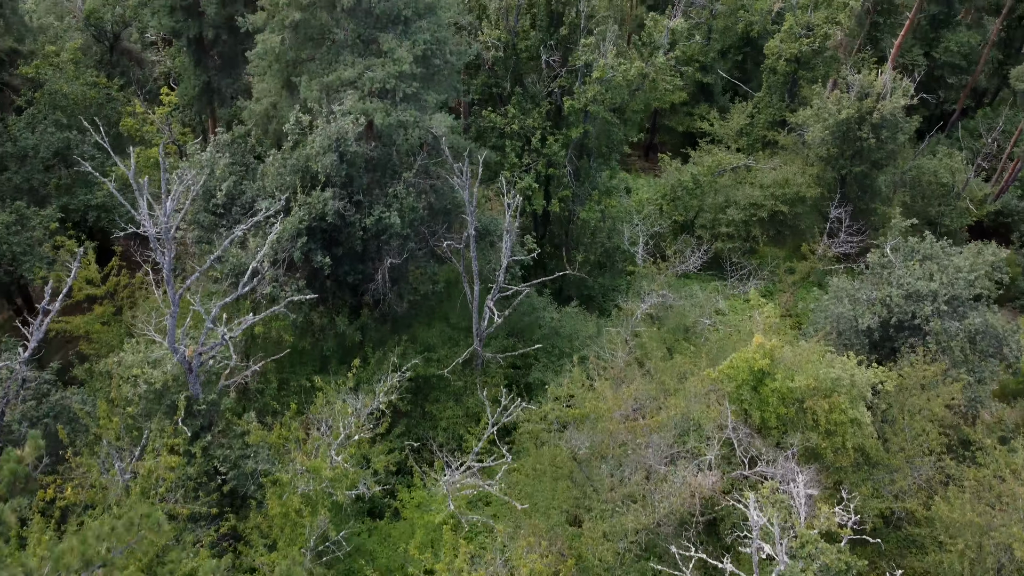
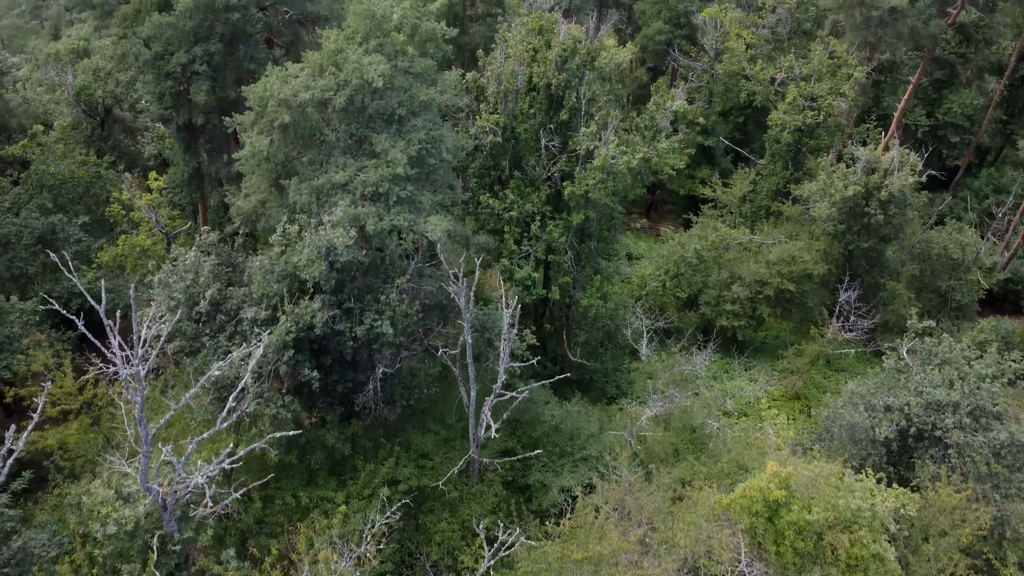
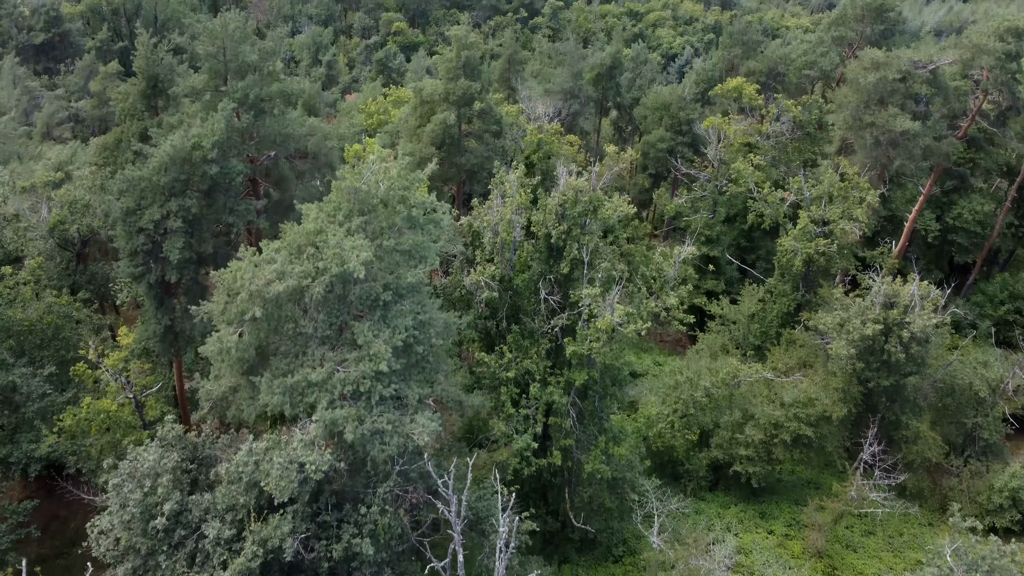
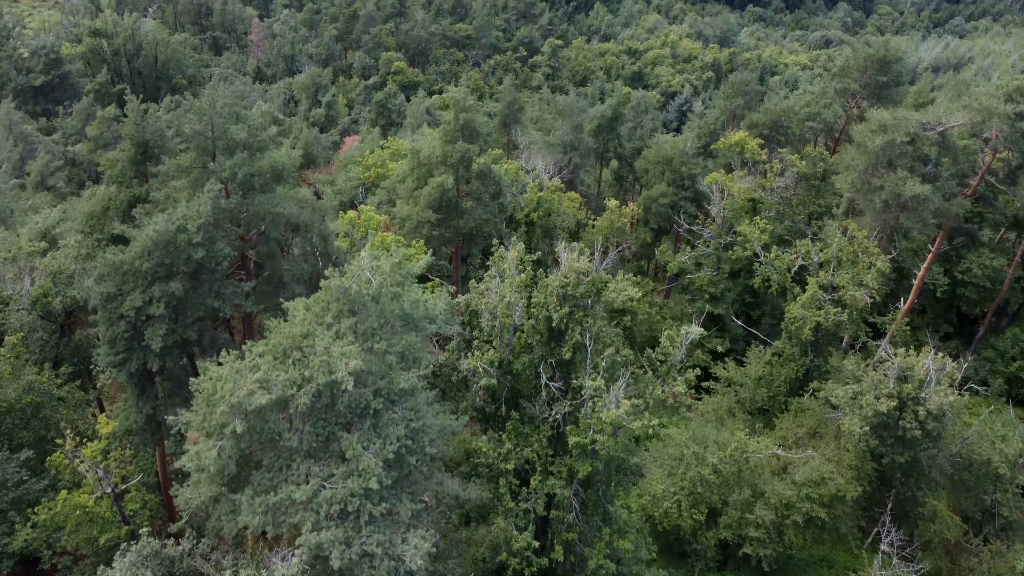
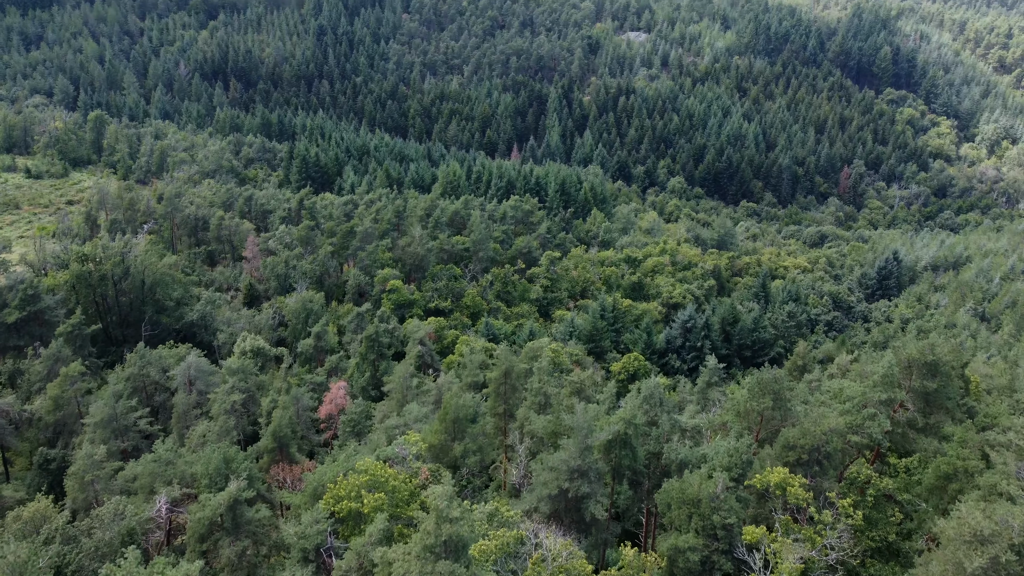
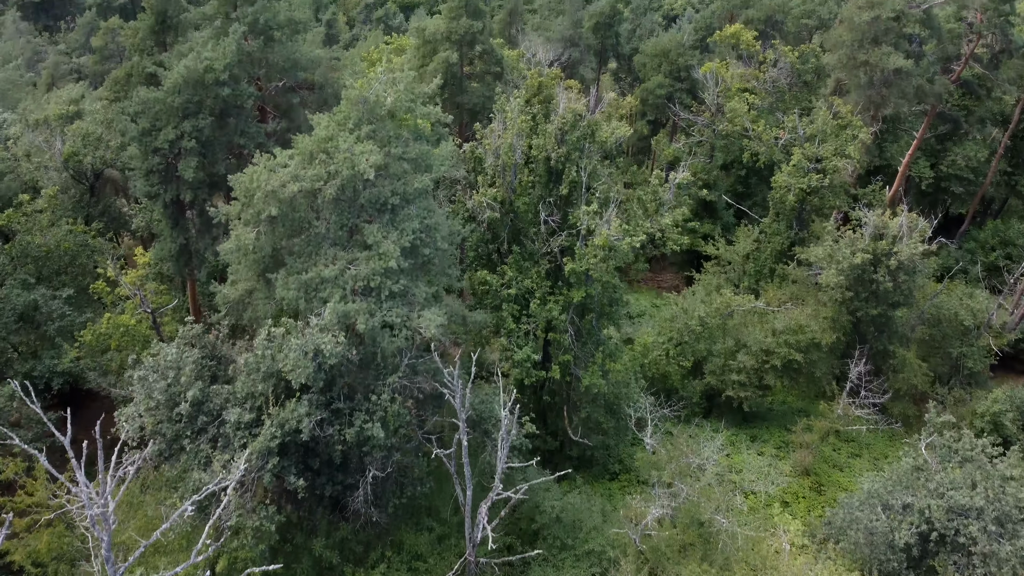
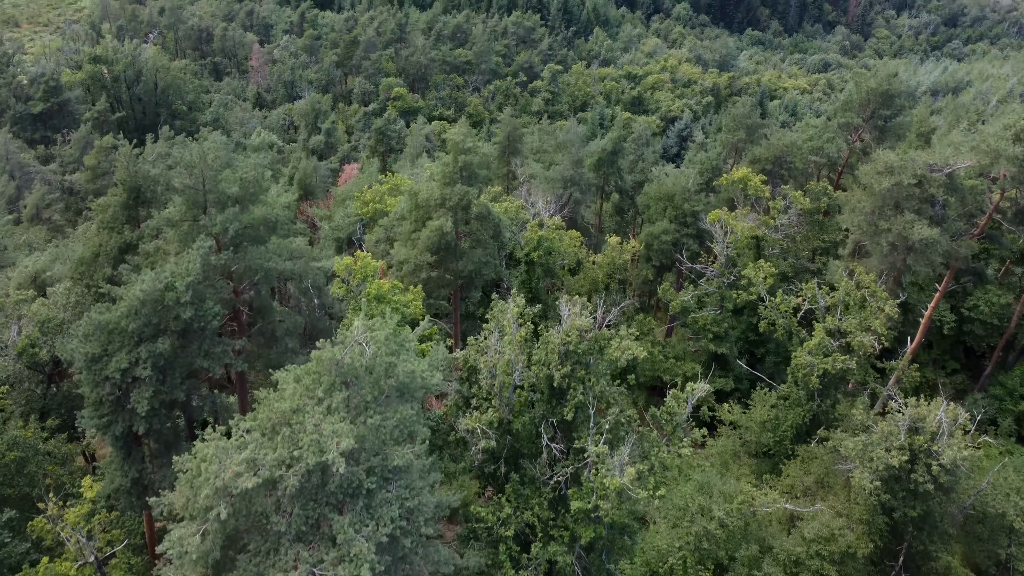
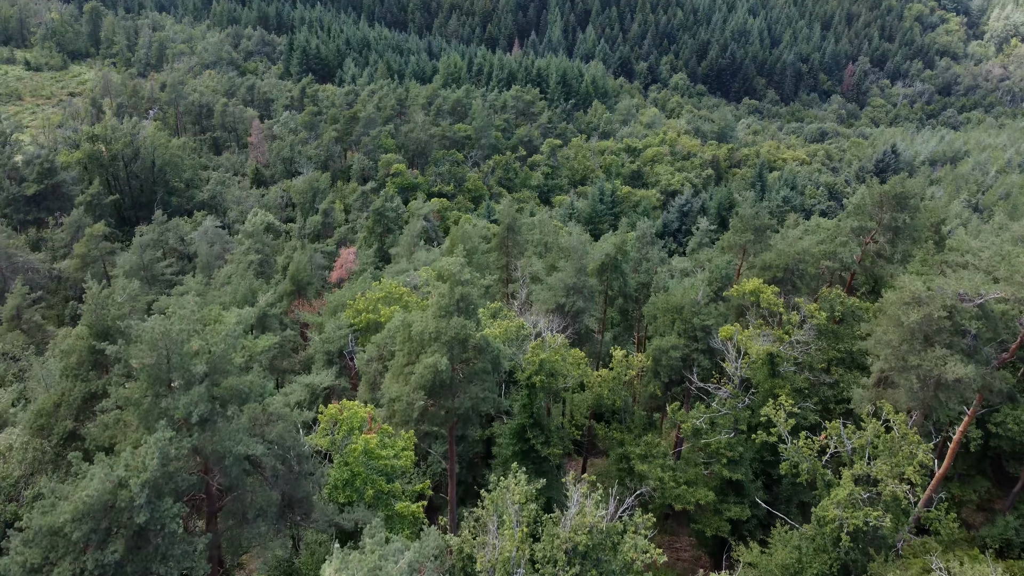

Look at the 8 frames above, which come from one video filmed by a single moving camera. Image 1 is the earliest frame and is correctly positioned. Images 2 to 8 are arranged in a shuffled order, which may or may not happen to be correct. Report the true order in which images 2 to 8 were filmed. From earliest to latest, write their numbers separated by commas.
2, 6, 3, 4, 7, 8, 5
